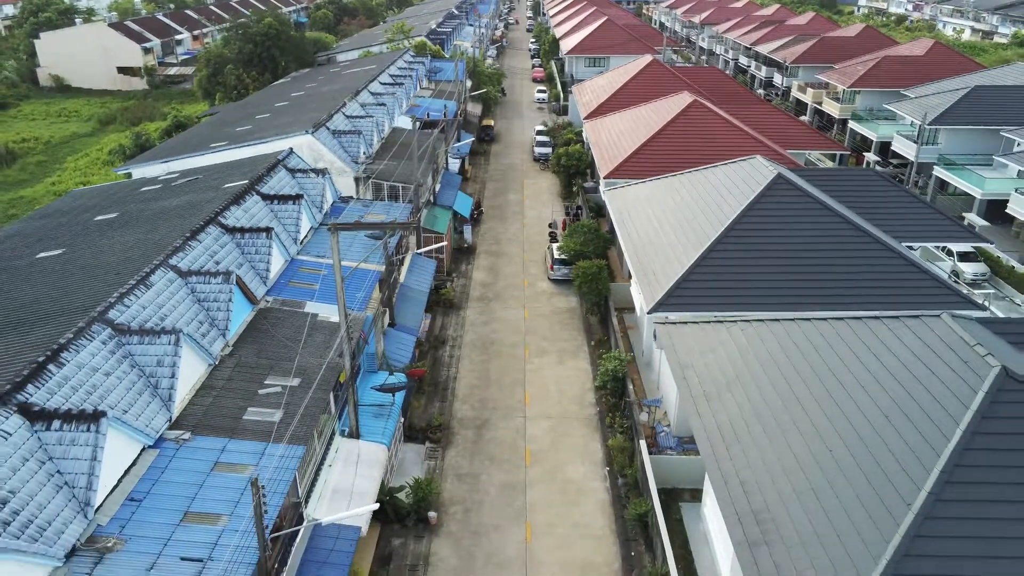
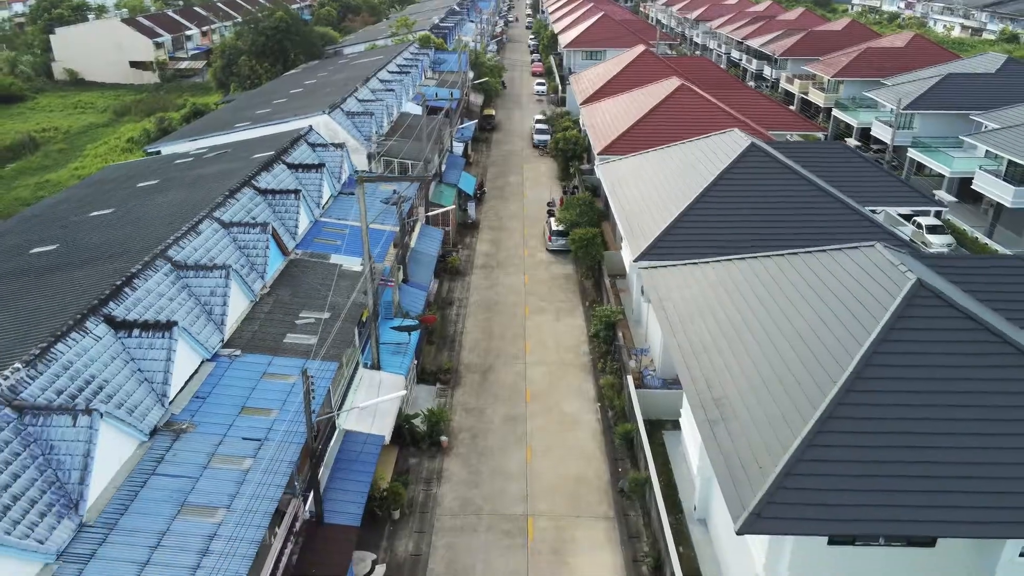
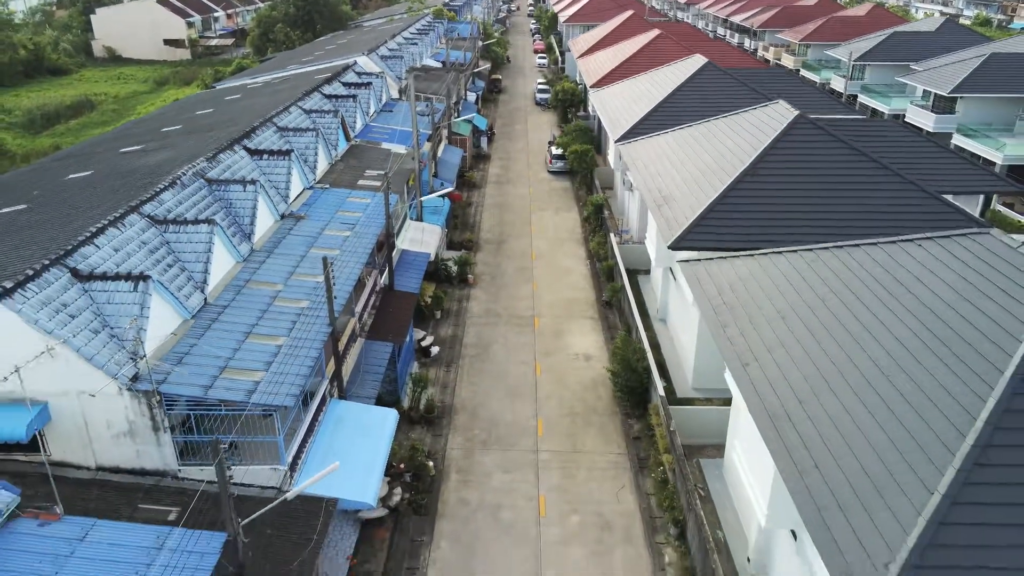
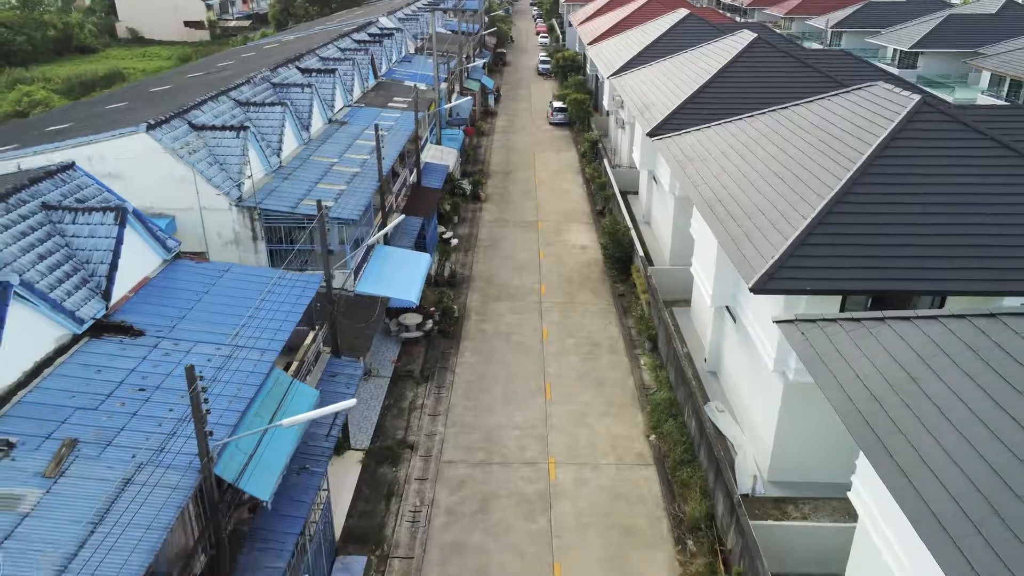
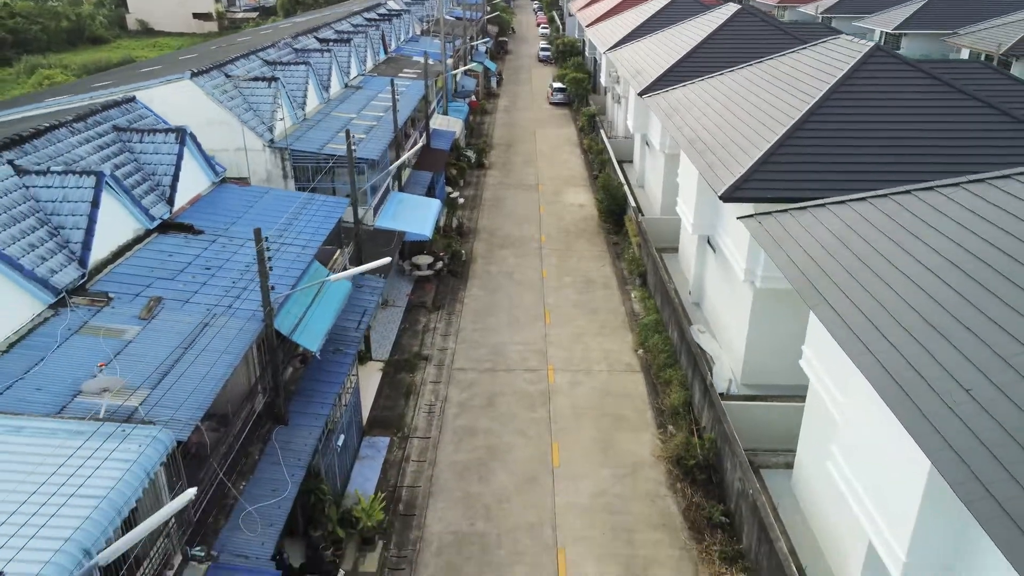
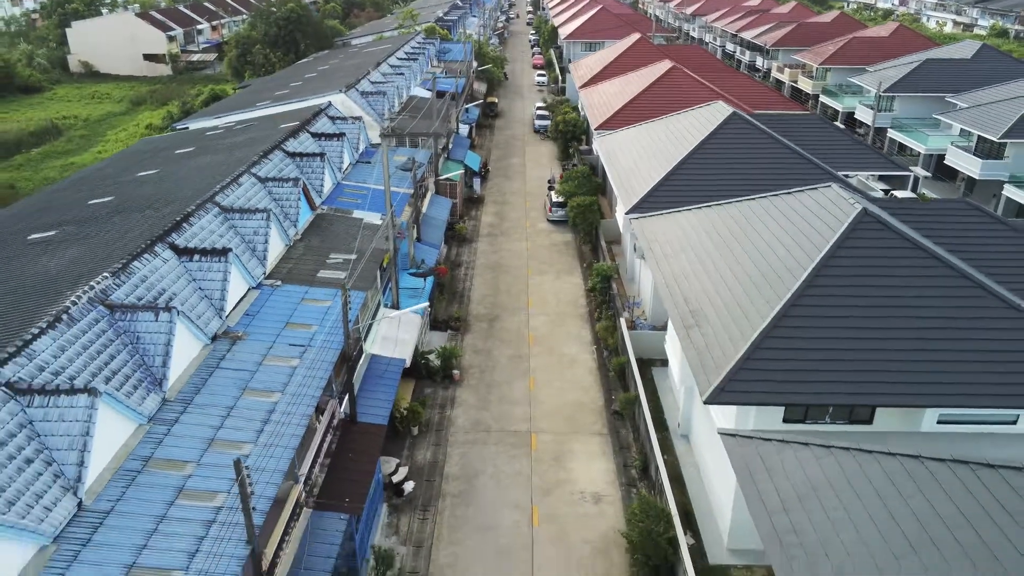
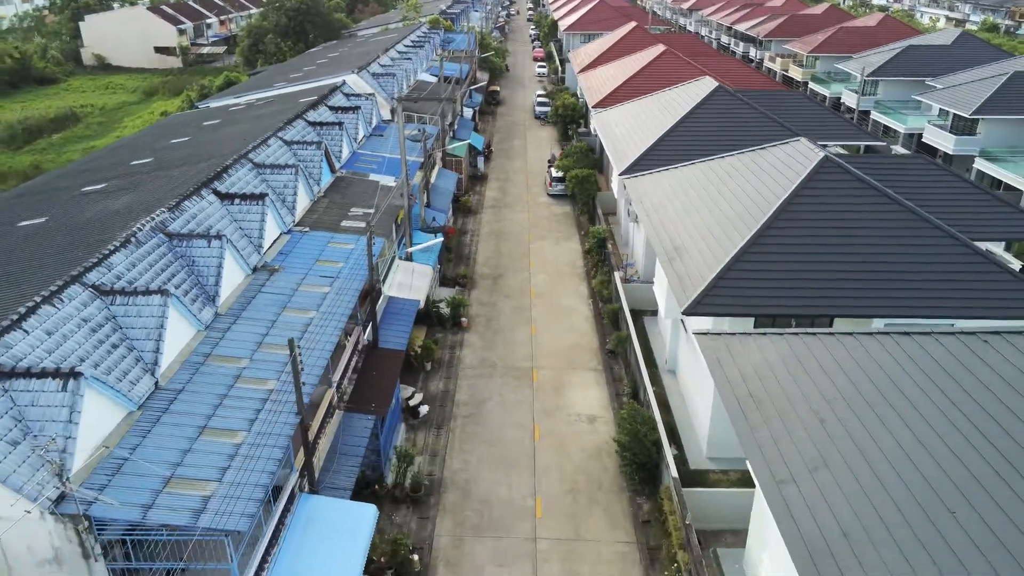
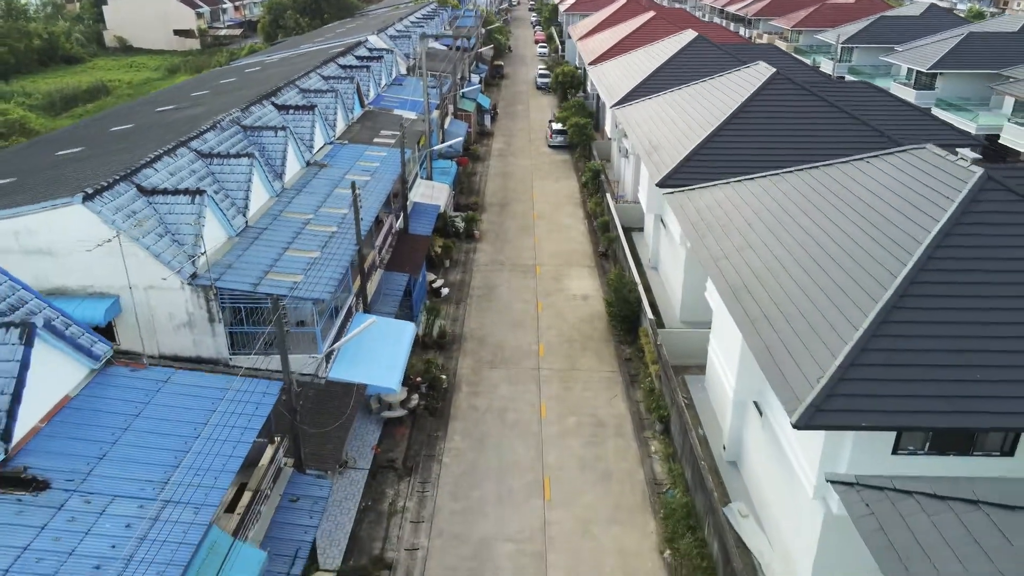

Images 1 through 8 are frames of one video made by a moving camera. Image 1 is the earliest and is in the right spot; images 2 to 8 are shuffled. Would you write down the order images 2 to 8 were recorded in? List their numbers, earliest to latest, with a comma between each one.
2, 6, 7, 3, 8, 4, 5
